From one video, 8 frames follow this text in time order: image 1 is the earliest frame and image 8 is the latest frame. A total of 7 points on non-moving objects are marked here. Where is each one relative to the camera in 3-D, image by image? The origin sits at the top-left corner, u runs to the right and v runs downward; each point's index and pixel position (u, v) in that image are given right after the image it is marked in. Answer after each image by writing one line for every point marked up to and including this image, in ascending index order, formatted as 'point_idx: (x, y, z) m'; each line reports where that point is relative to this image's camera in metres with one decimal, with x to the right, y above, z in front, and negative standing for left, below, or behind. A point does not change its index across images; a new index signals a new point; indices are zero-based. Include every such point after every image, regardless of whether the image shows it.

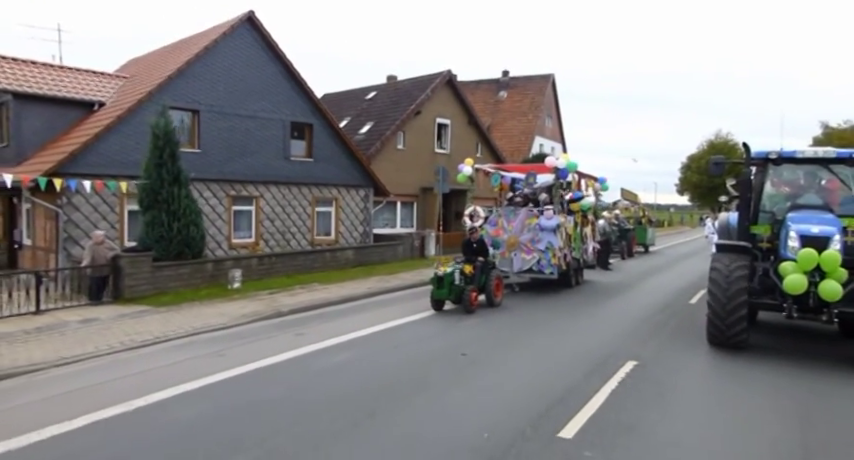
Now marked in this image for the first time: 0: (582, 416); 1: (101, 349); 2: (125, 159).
0: (+1.5, -1.9, +6.2) m
1: (-4.6, -1.7, +8.9) m
2: (-8.3, +1.9, +17.5) m
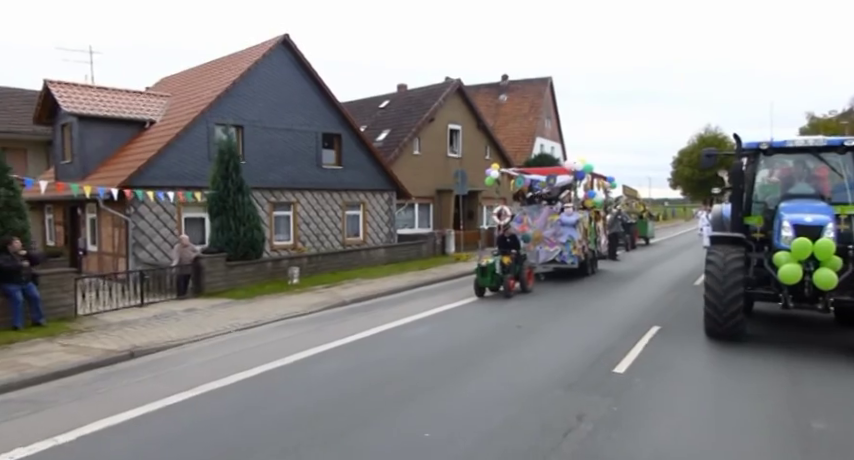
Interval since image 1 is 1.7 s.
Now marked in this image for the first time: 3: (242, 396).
0: (+2.6, -1.7, +8.2) m
1: (-3.6, -1.7, +10.9) m
2: (-7.5, +1.8, +19.4) m
3: (-2.0, -1.8, +7.0) m
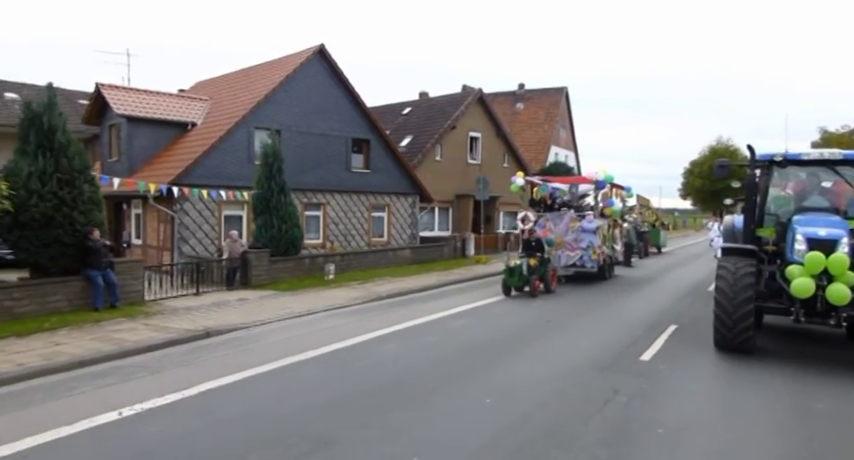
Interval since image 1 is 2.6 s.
0: (+3.2, -1.8, +9.2) m
1: (-2.9, -1.7, +12.0) m
2: (-6.6, +1.9, +20.6) m
3: (-1.3, -1.8, +8.1) m
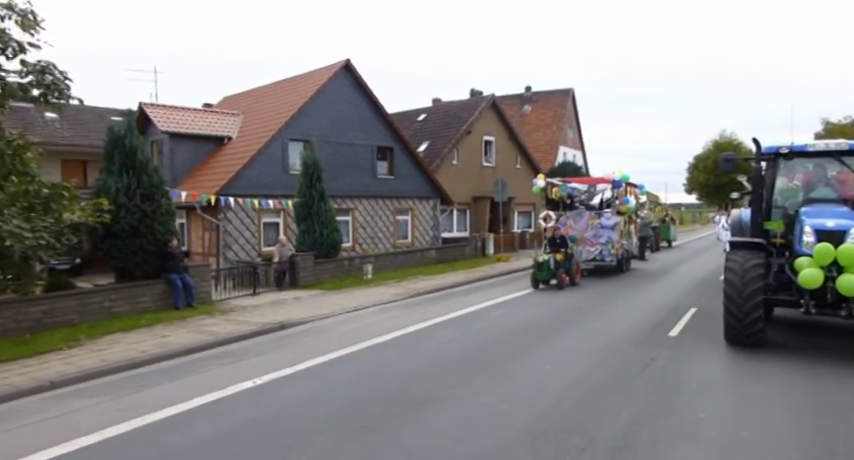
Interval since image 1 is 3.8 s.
0: (+4.1, -1.7, +10.6) m
1: (-1.9, -1.7, +13.4) m
2: (-5.7, +1.6, +22.0) m
3: (-0.5, -1.8, +9.5) m
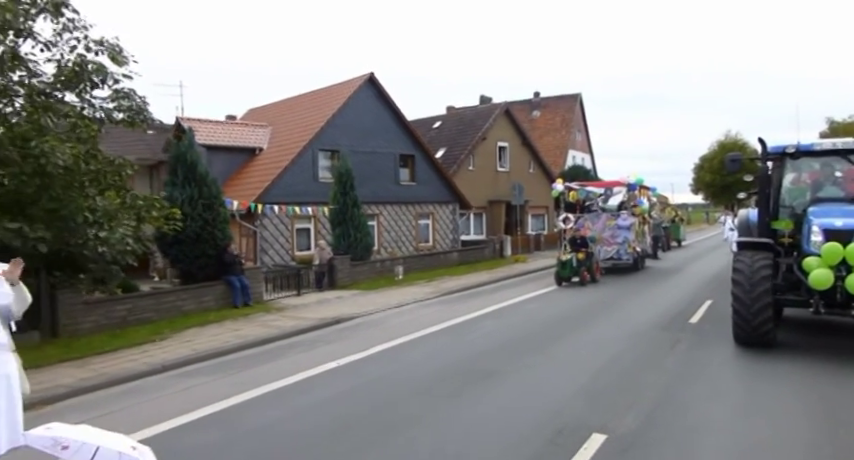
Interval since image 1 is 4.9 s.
0: (+4.9, -1.7, +11.7) m
1: (-1.1, -1.8, +14.5) m
2: (-4.8, +1.4, +23.3) m
3: (+0.4, -1.8, +10.6) m
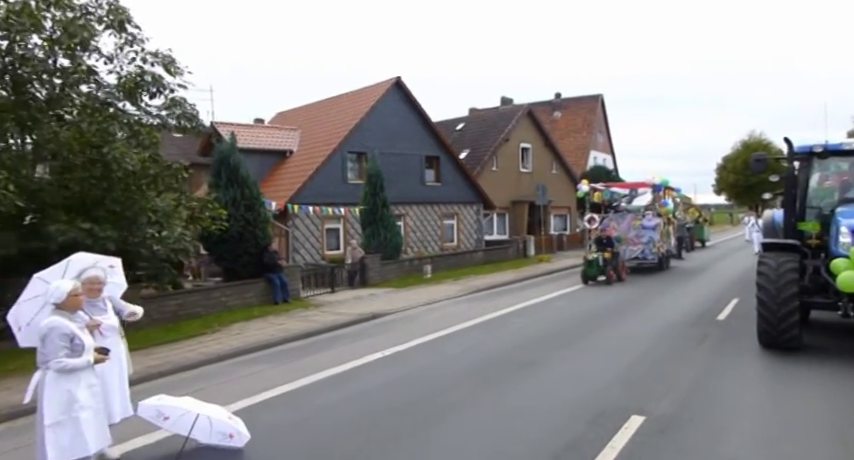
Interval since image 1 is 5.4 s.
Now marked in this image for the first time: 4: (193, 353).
0: (+5.6, -1.7, +12.1) m
1: (-0.4, -1.8, +15.1) m
2: (-3.8, +1.4, +23.9) m
3: (+1.0, -1.8, +11.2) m
4: (-3.5, -1.8, +9.5) m
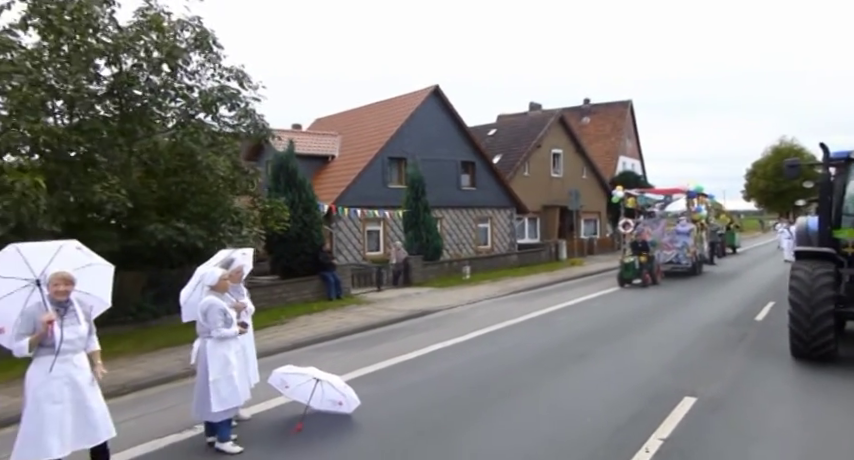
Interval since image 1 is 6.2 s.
0: (+6.6, -1.7, +12.7) m
1: (+0.8, -1.9, +15.9) m
2: (-2.4, +1.4, +24.9) m
3: (+2.0, -1.8, +11.9) m
4: (-2.6, -1.8, +10.4) m
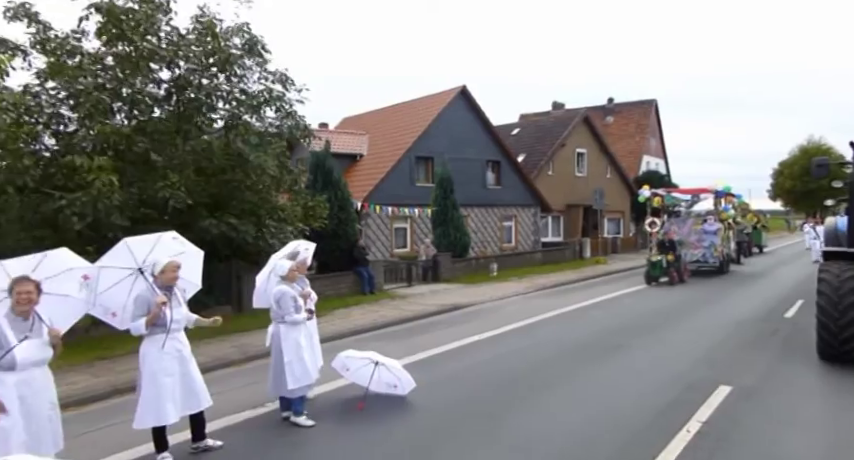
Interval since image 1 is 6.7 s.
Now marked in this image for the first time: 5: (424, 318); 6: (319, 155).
0: (+7.3, -1.7, +12.9) m
1: (+1.6, -1.8, +16.3) m
2: (-1.3, +1.5, +25.4) m
3: (+2.7, -1.8, +12.3) m
4: (-1.9, -1.8, +10.9) m
5: (-0.1, -1.8, +13.0) m
6: (-2.8, +2.0, +16.6) m
